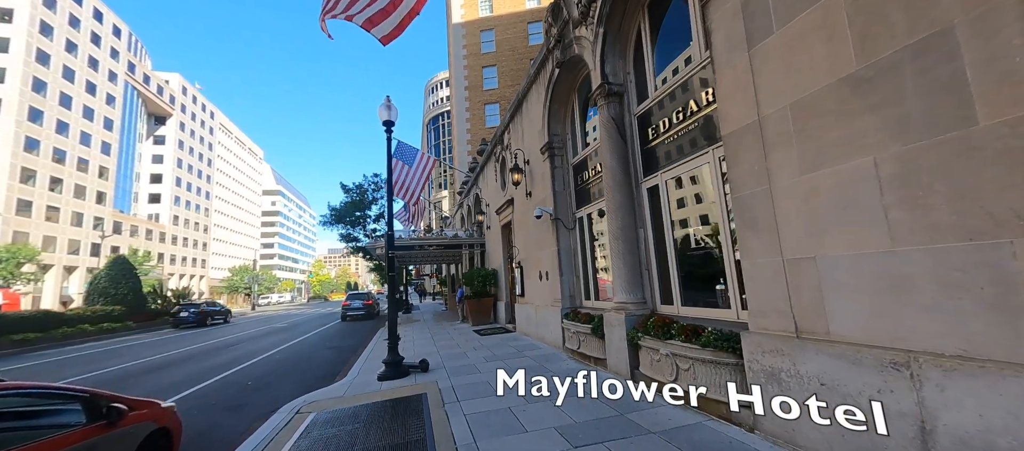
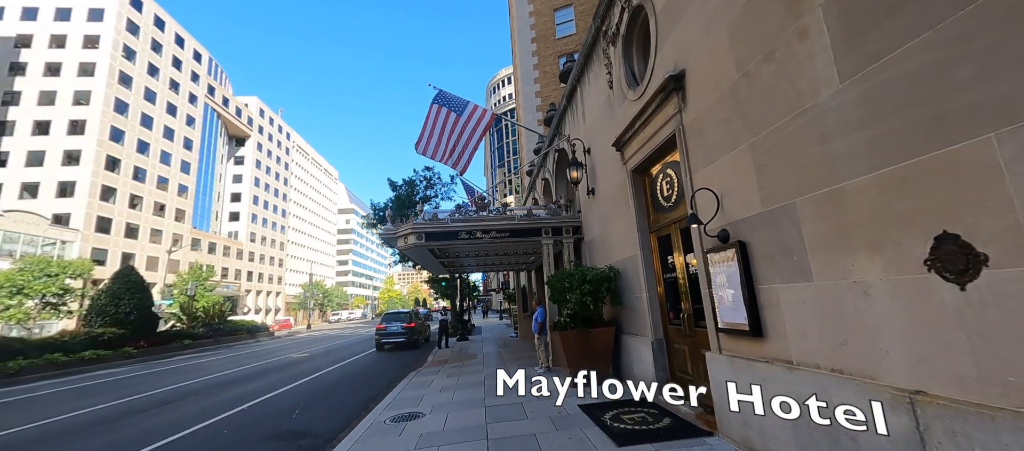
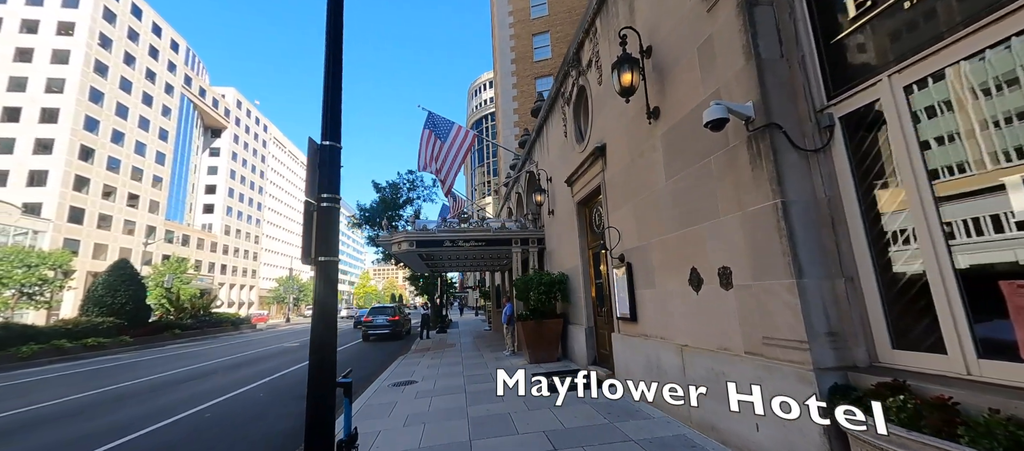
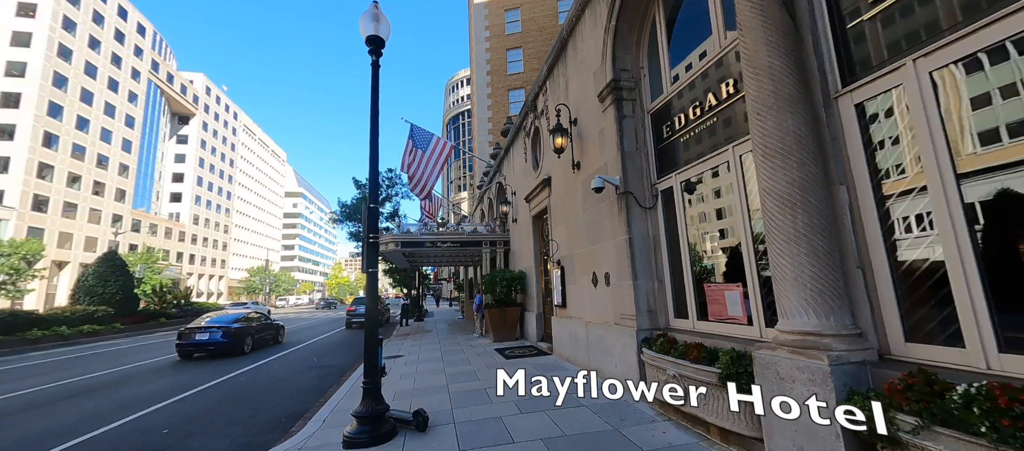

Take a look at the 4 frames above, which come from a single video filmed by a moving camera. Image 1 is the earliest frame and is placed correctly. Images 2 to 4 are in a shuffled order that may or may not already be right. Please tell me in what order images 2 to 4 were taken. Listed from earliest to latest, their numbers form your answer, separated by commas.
4, 3, 2
